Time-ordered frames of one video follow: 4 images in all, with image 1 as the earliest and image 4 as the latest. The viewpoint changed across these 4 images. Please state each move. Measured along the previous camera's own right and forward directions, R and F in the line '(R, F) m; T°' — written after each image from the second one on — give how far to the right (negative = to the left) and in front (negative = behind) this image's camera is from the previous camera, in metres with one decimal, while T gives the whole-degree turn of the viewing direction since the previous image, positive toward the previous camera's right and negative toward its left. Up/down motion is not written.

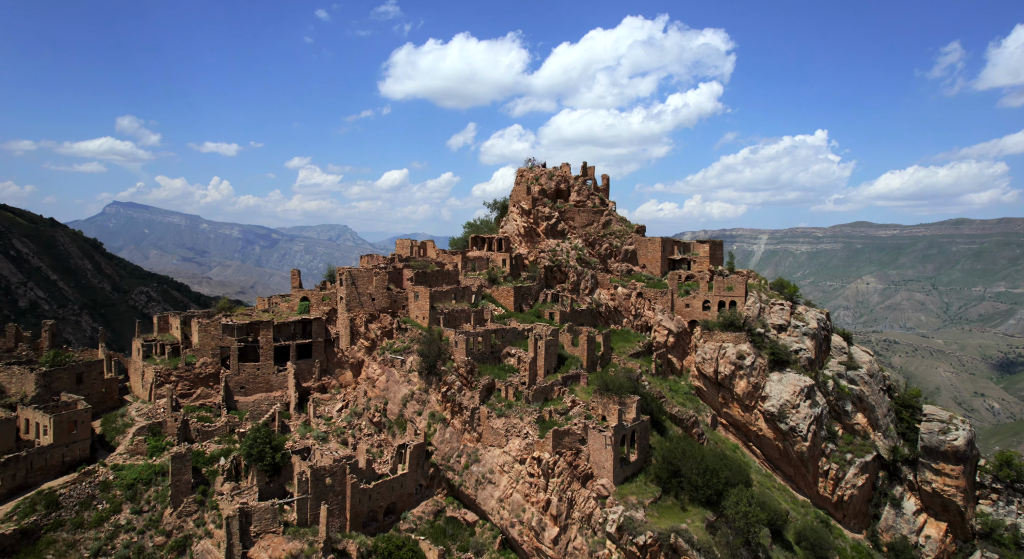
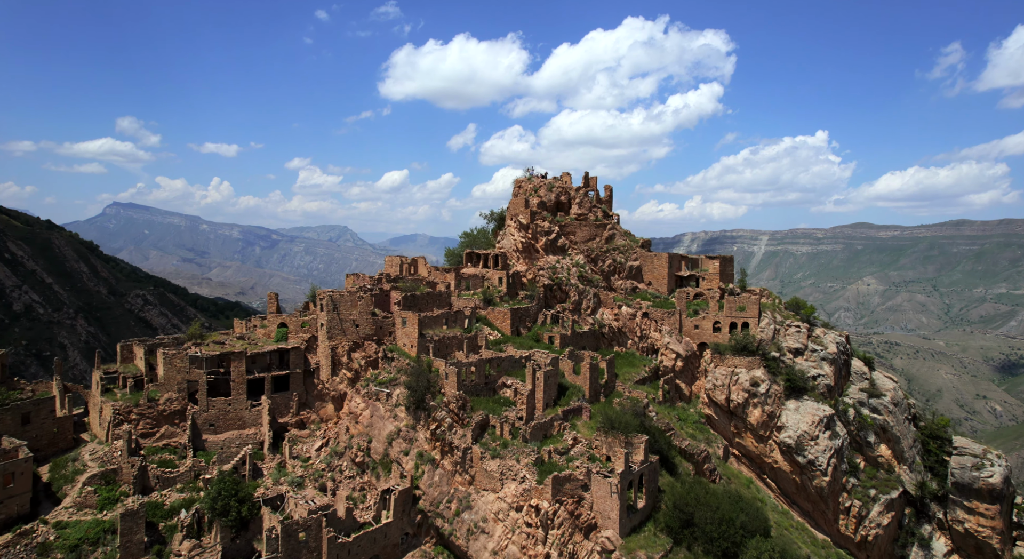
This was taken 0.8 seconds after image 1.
(+0.2, +2.9) m; 0°
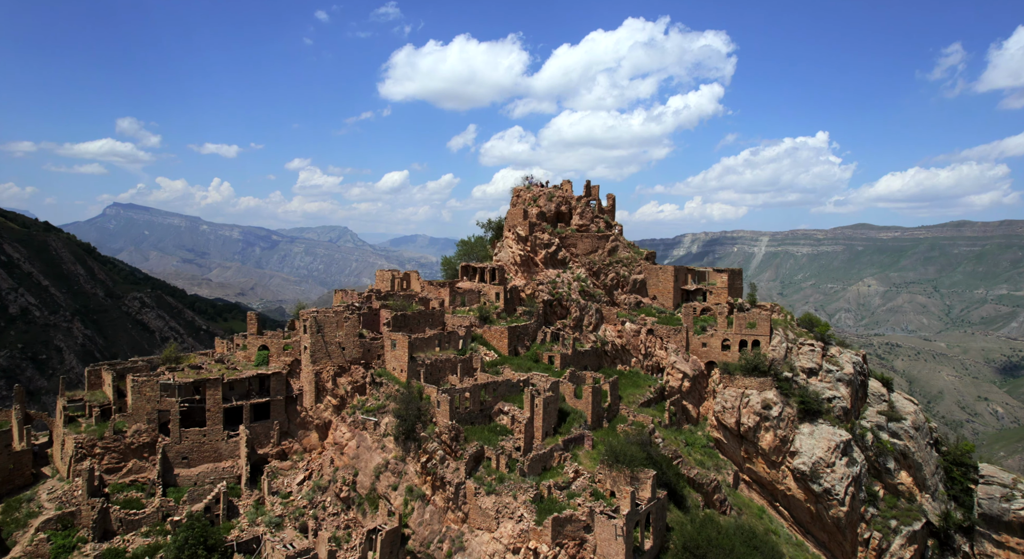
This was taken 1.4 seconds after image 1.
(+0.1, +2.2) m; 0°
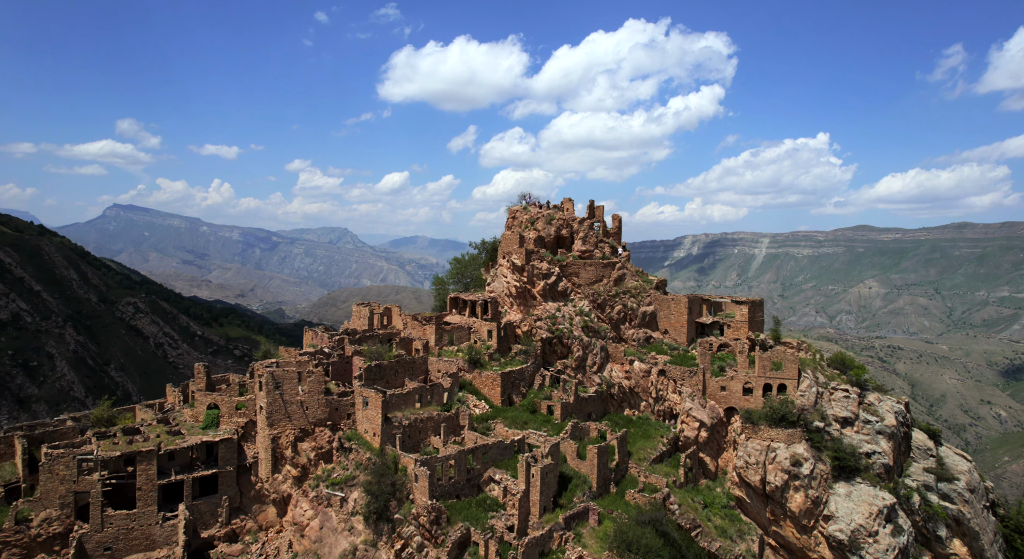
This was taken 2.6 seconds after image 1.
(+0.3, +4.5) m; 0°
